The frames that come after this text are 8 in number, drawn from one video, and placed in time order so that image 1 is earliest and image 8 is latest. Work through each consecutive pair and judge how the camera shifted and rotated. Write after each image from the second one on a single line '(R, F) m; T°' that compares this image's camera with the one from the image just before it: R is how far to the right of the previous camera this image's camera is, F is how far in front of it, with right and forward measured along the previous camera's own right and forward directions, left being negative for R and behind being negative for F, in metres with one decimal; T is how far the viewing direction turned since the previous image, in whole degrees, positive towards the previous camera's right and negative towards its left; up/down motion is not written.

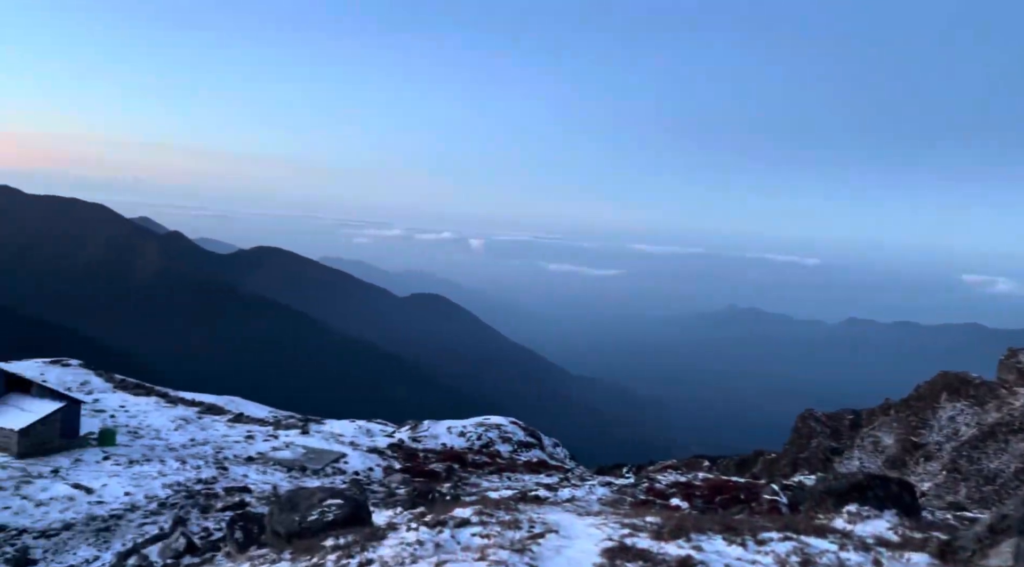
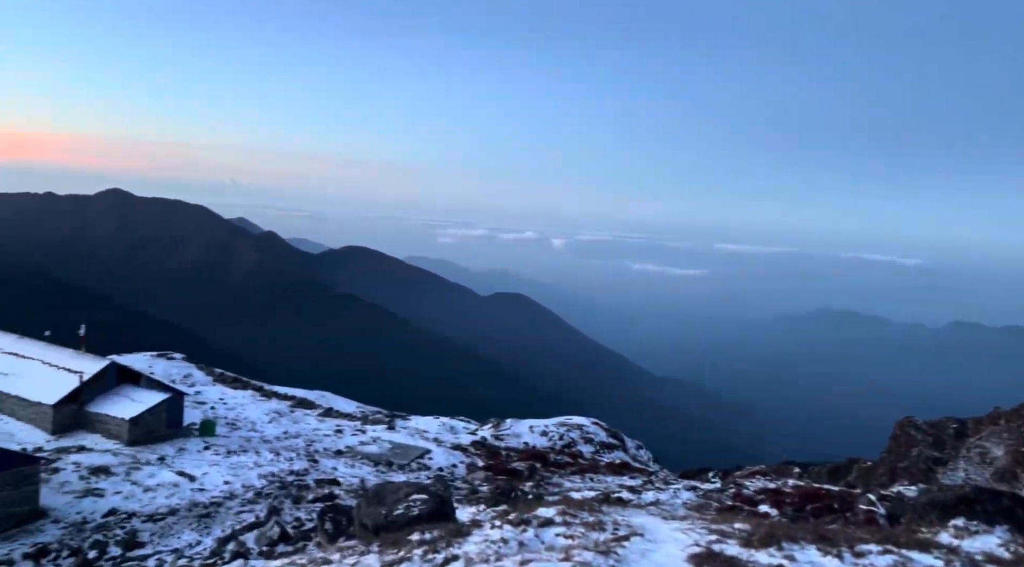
(-0.4, 0.0) m; -6°
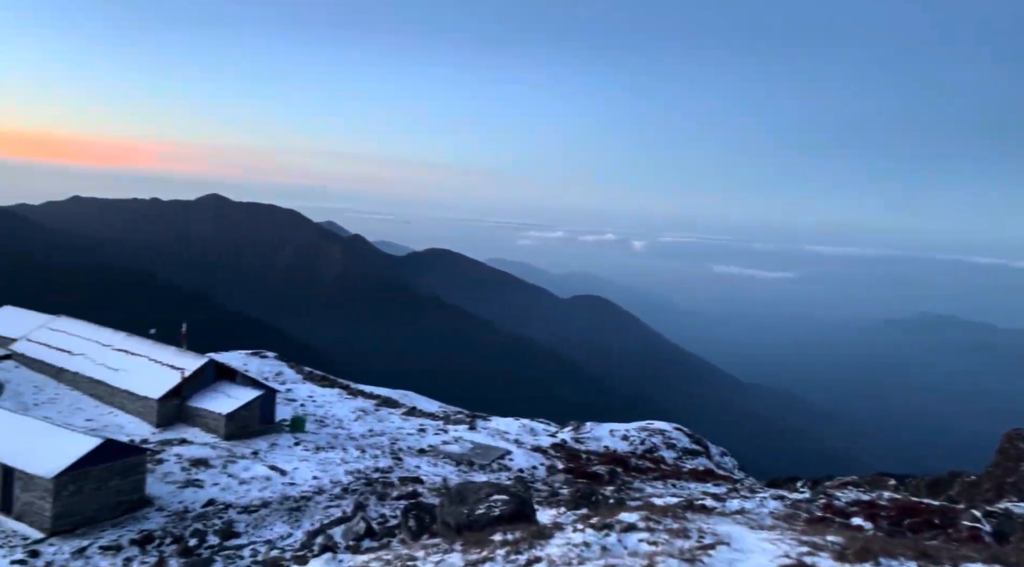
(-0.5, 0.0) m; -6°
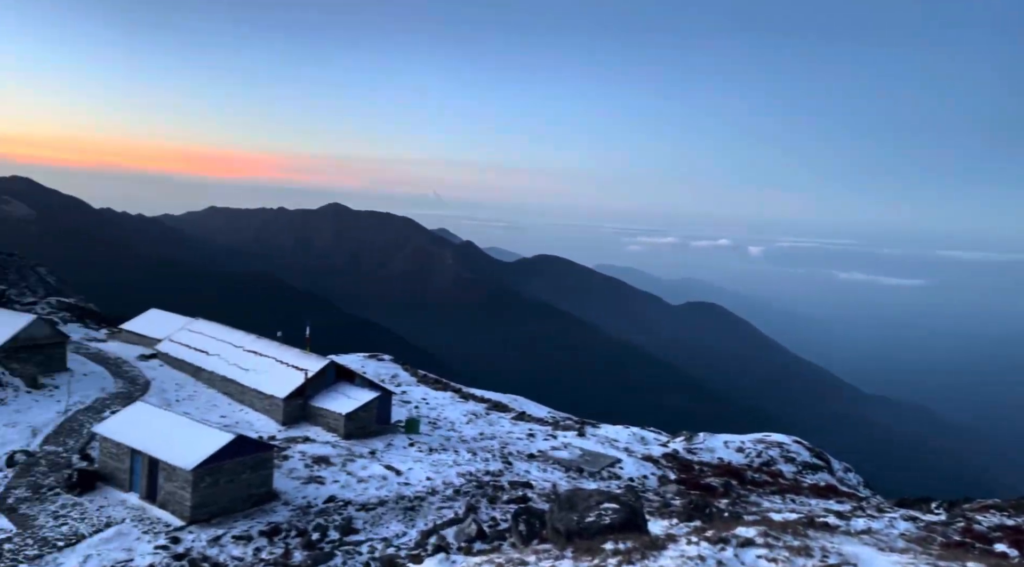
(-0.7, 0.0) m; -7°
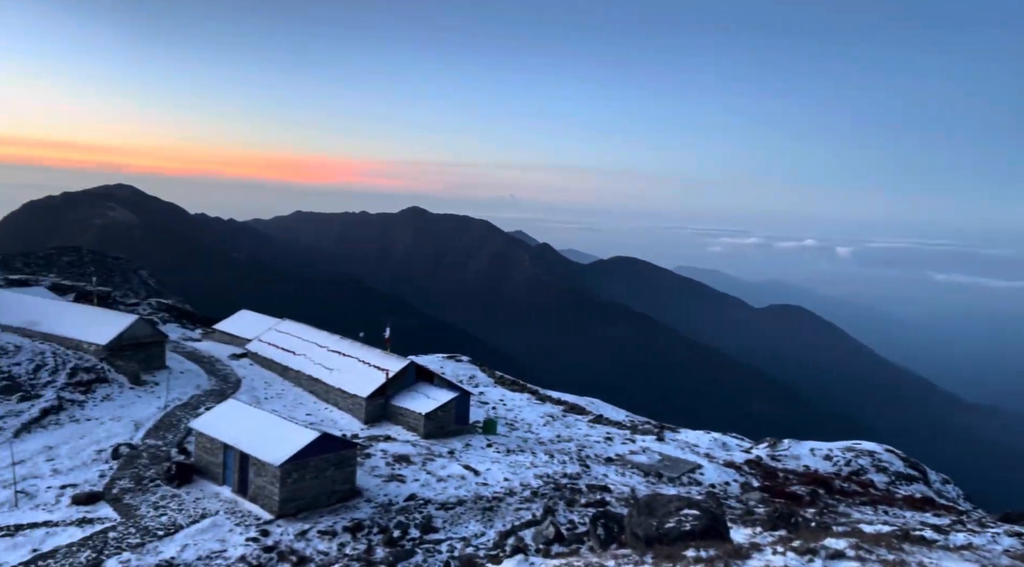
(-0.4, 0.0) m; -5°
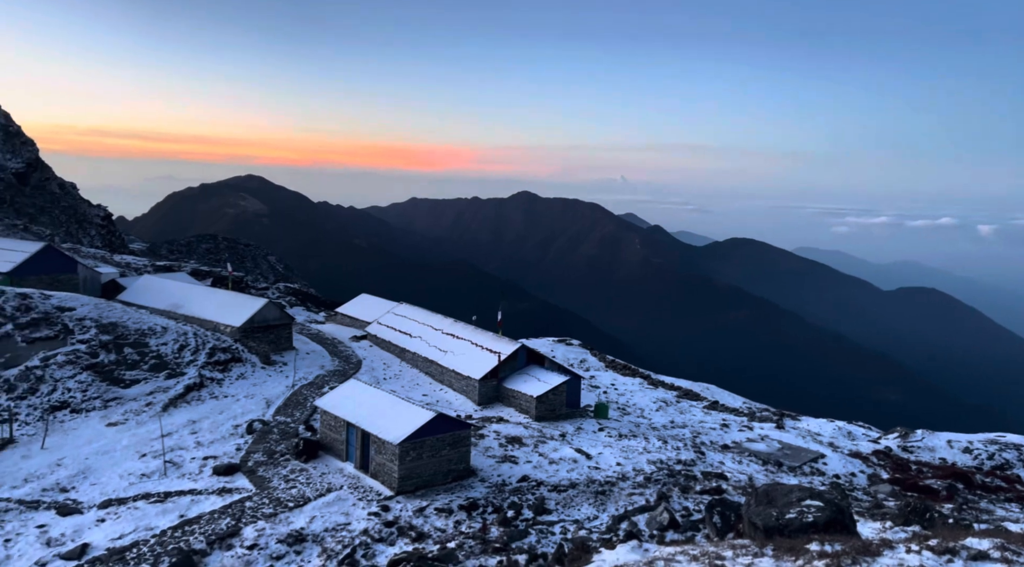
(-0.6, 0.0) m; -8°
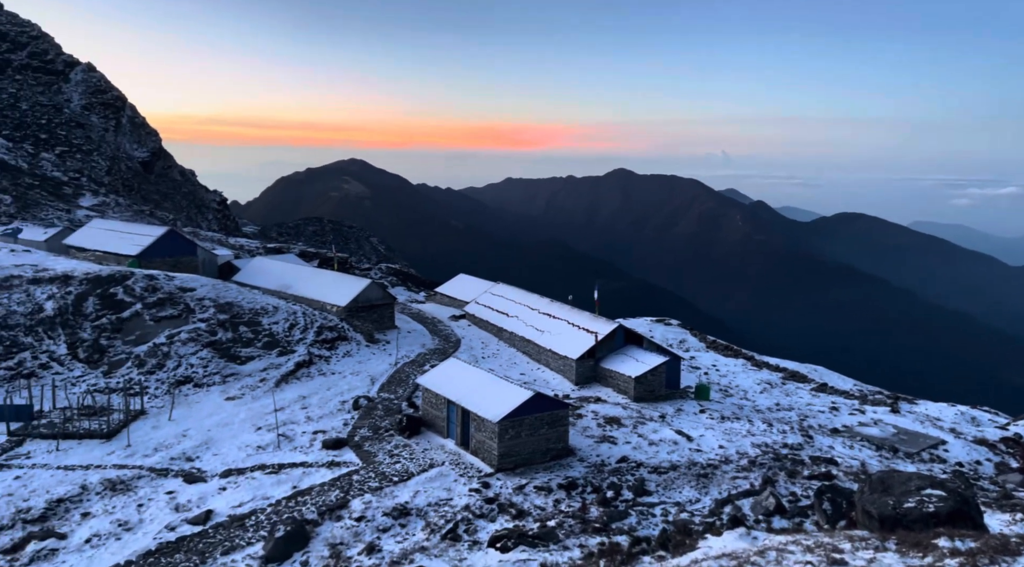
(-0.6, +0.1) m; -7°
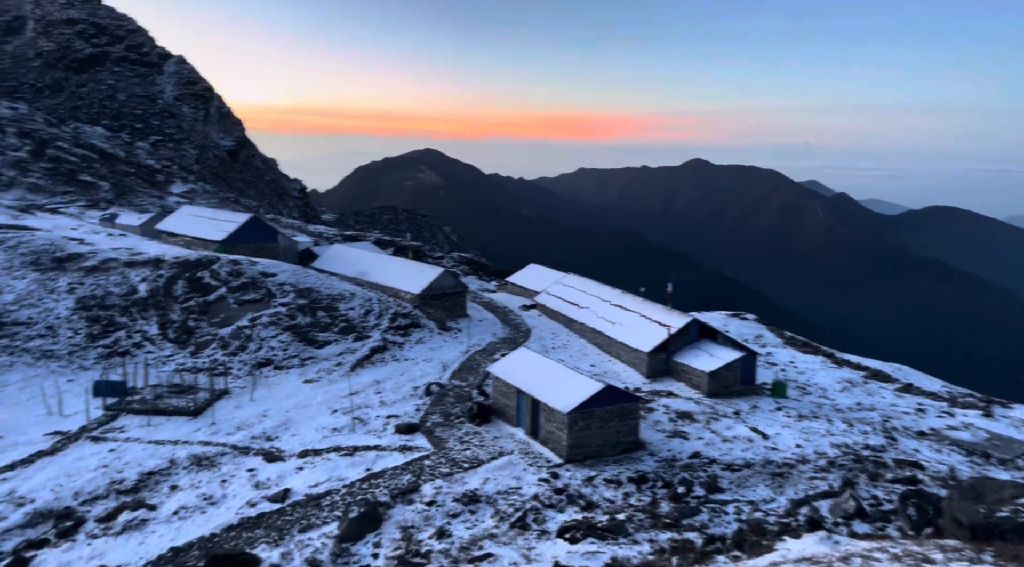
(-0.4, +0.1) m; -5°
